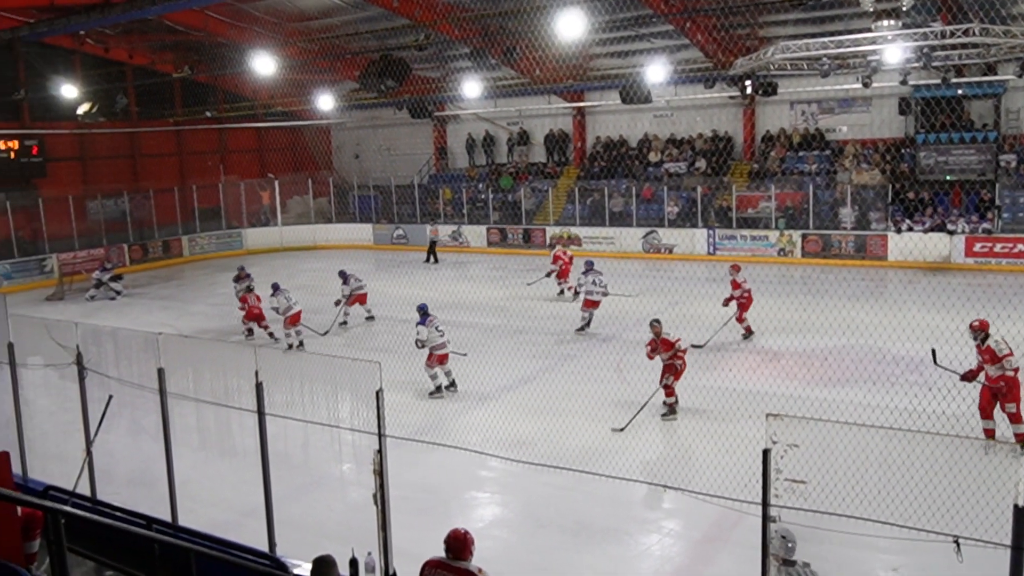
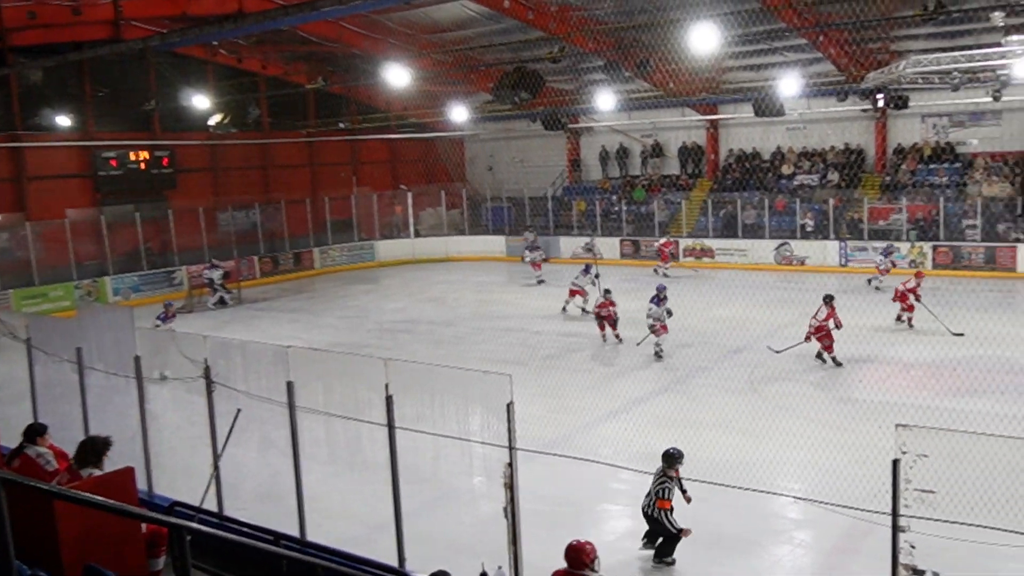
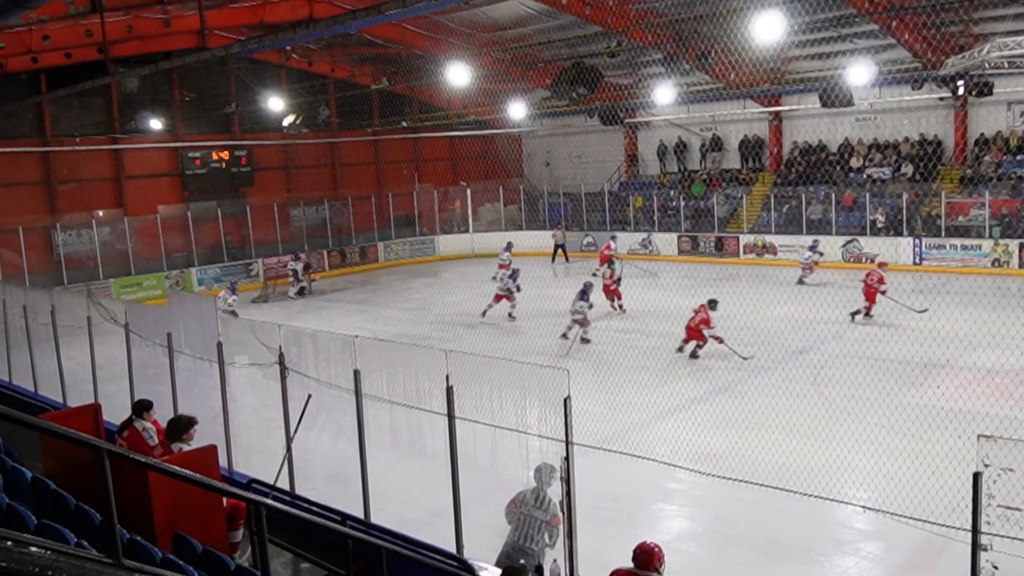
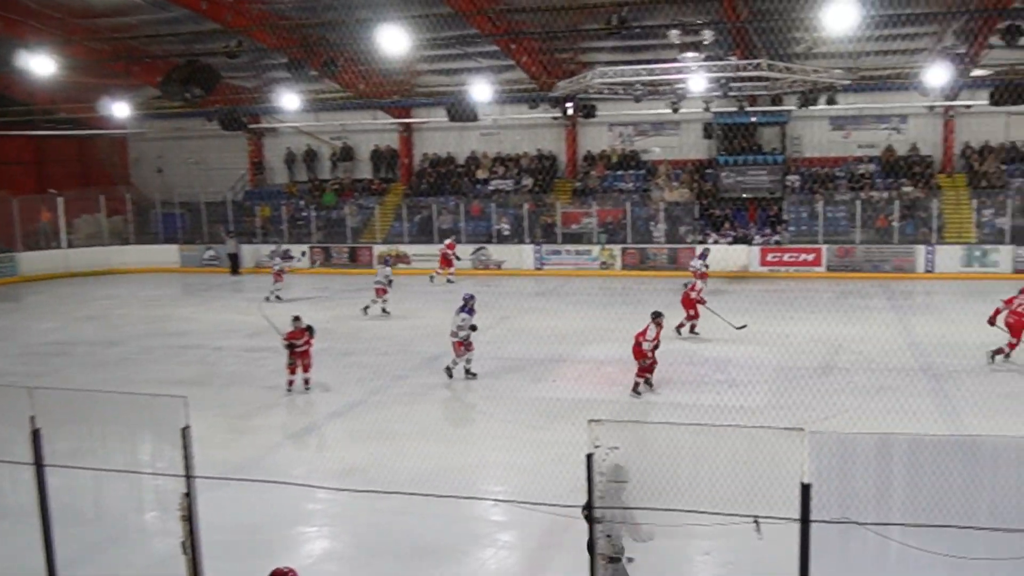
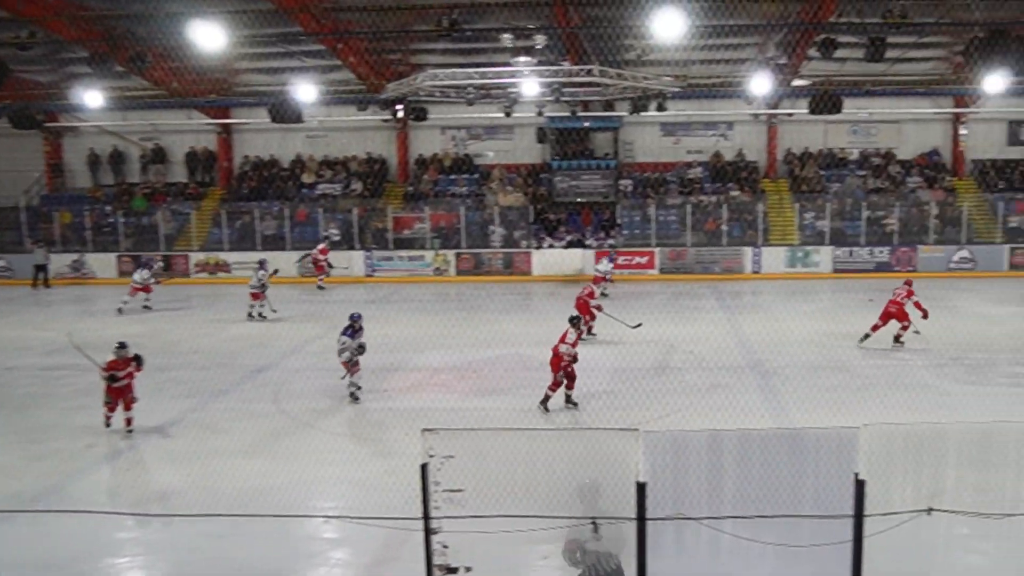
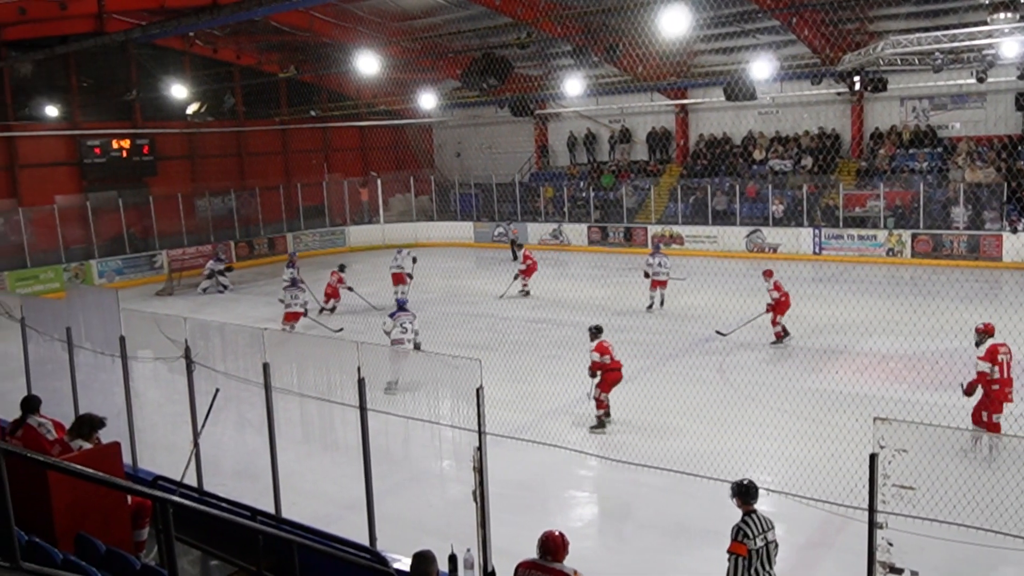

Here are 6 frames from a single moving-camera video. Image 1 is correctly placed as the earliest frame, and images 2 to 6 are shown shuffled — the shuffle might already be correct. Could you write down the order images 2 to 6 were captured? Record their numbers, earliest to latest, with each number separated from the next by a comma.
6, 3, 2, 4, 5
